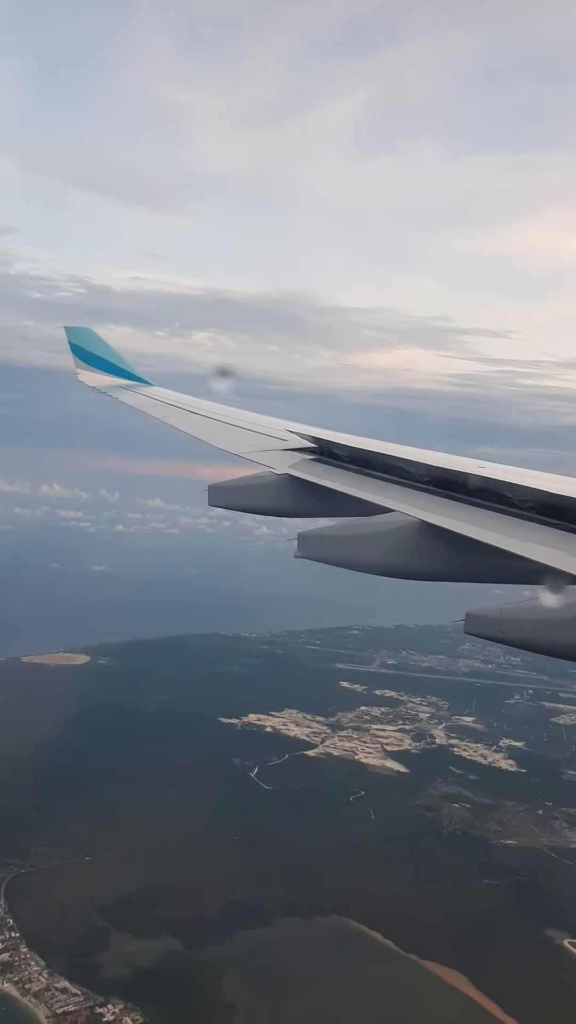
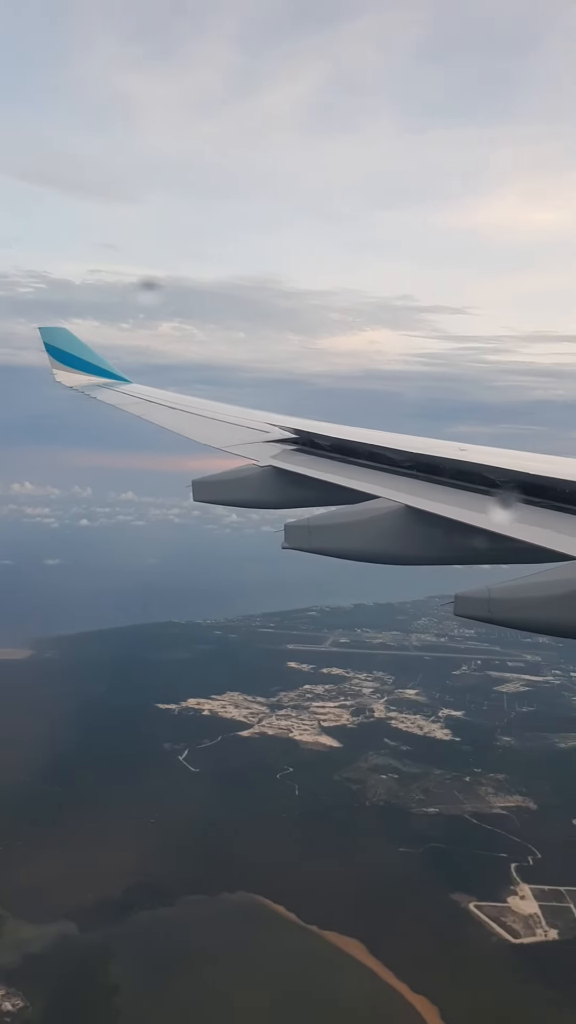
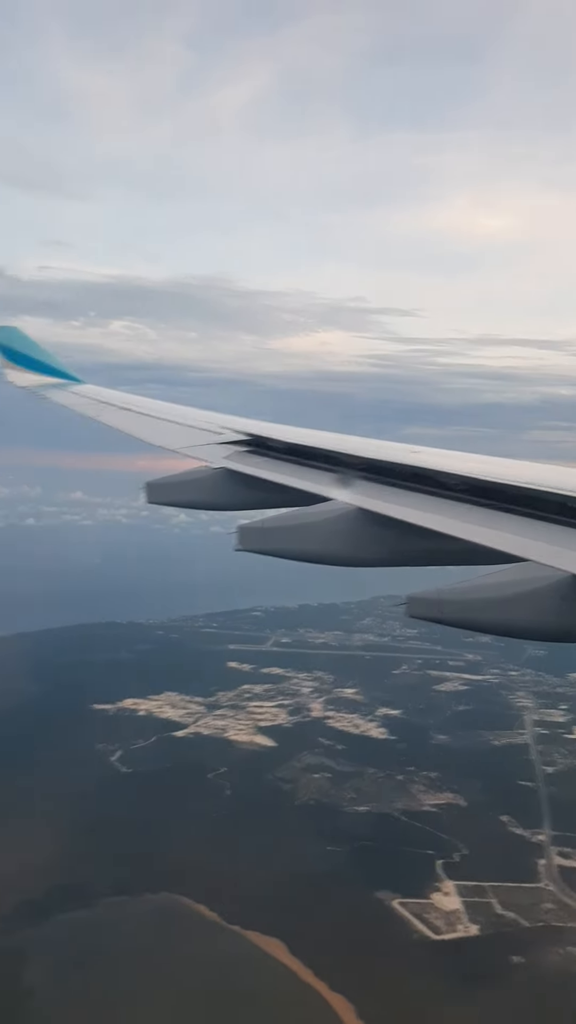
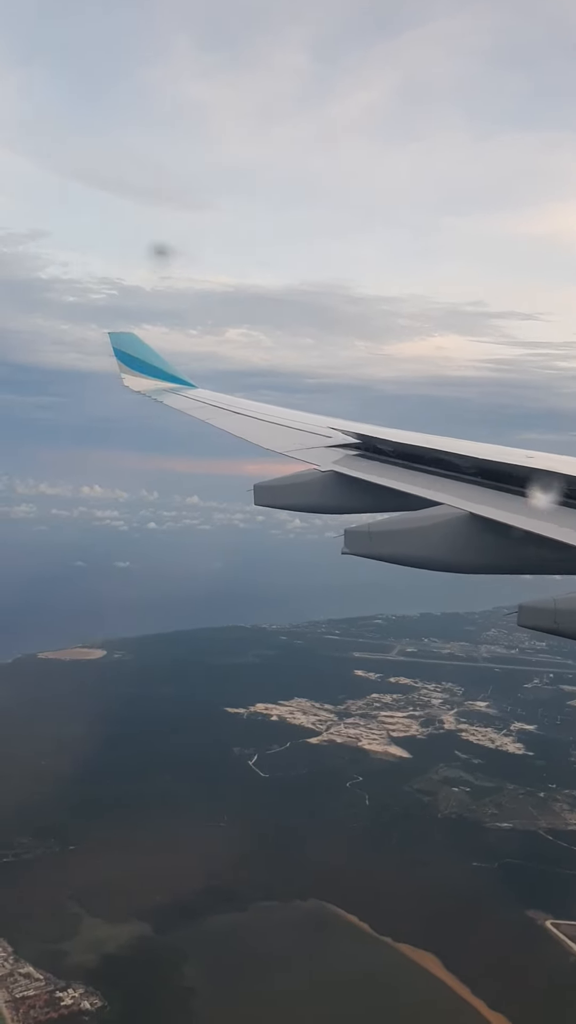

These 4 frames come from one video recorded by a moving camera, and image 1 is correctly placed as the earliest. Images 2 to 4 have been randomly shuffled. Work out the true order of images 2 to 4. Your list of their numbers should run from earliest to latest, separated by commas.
4, 2, 3
